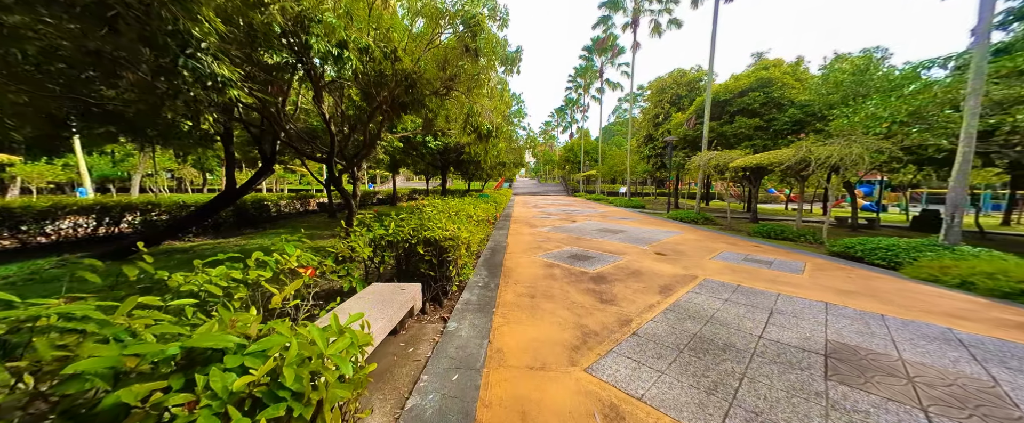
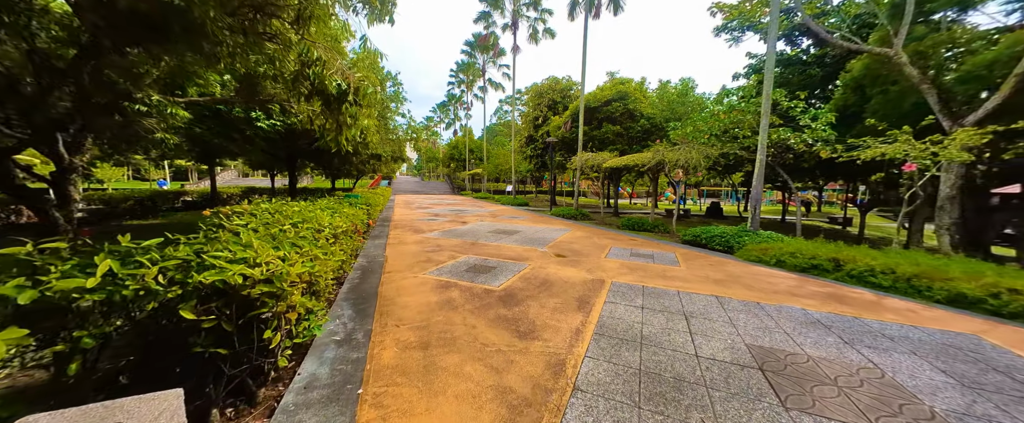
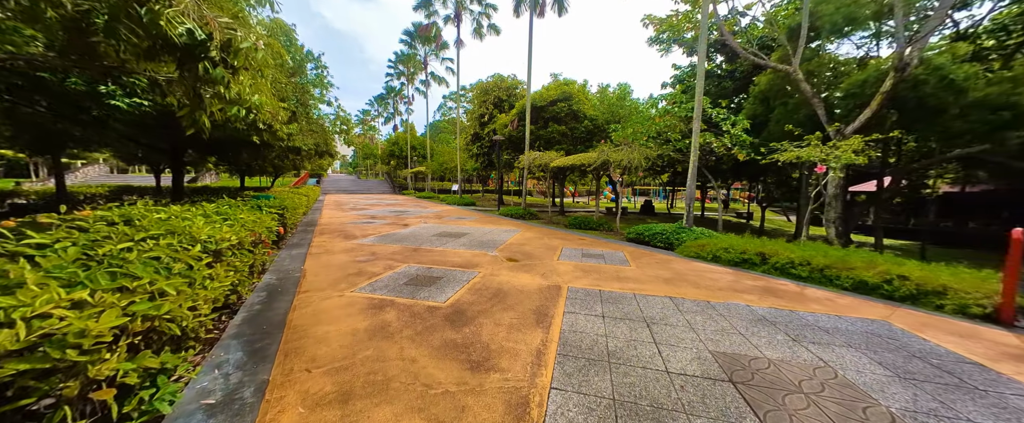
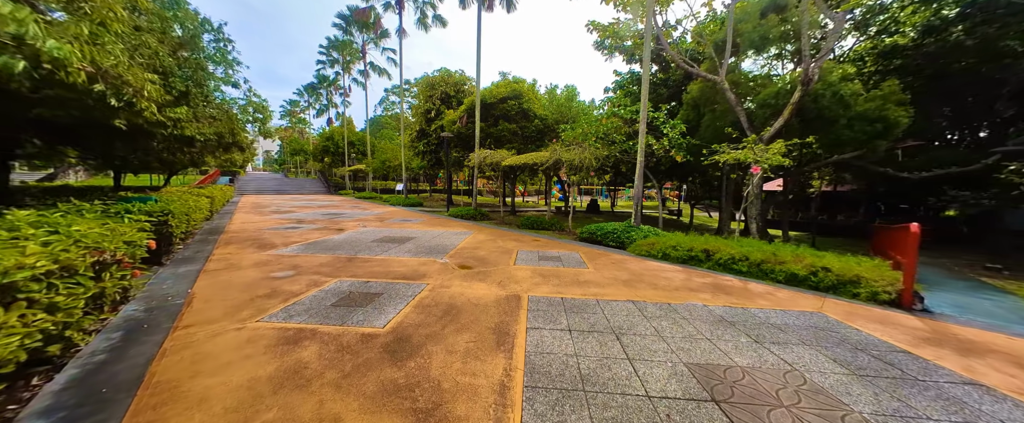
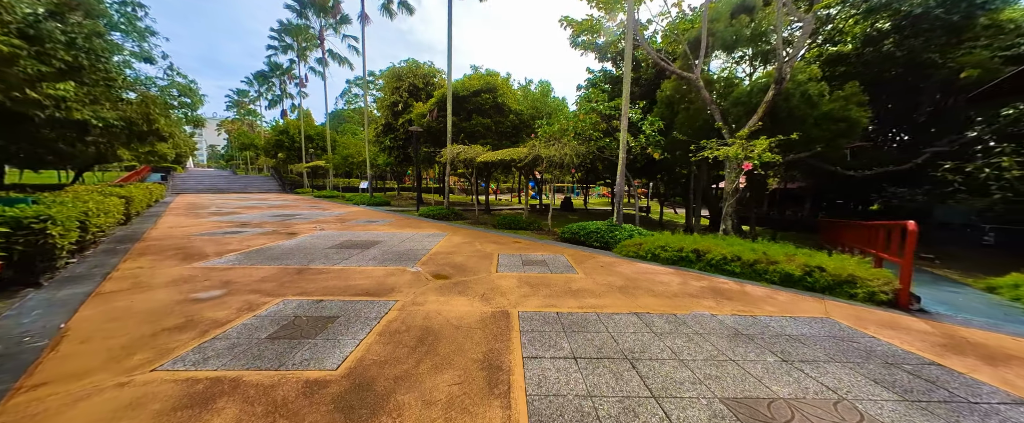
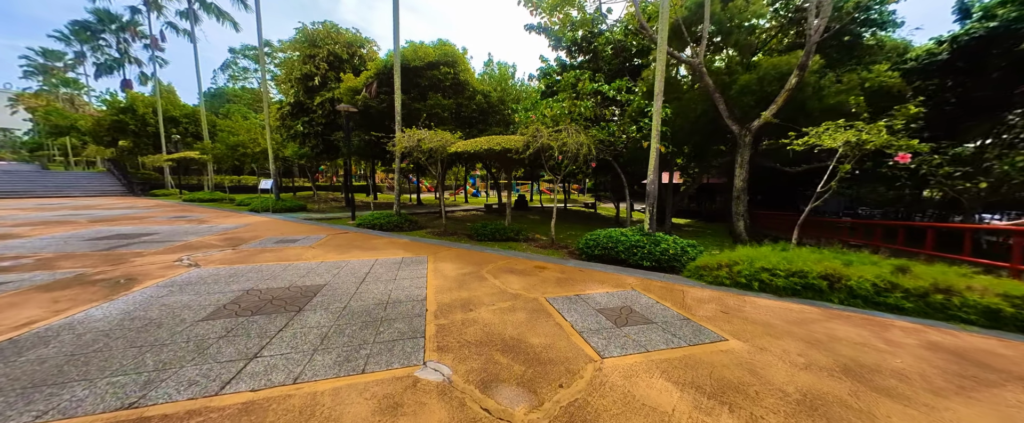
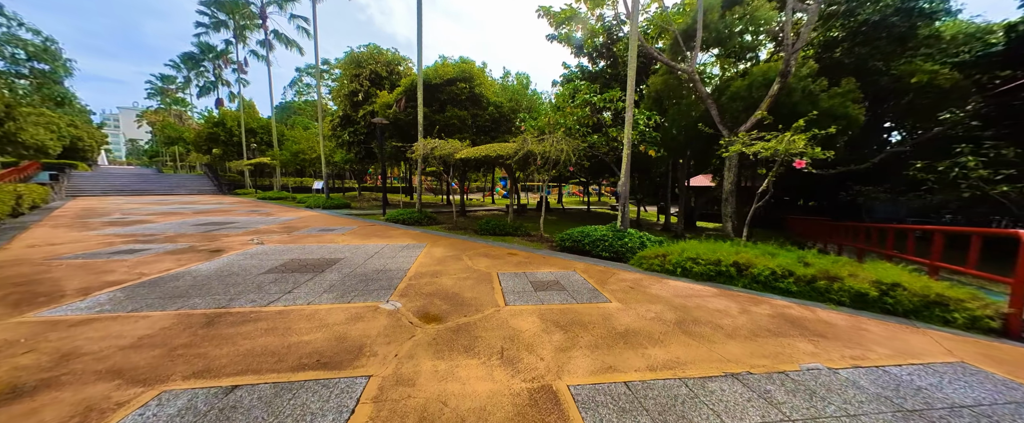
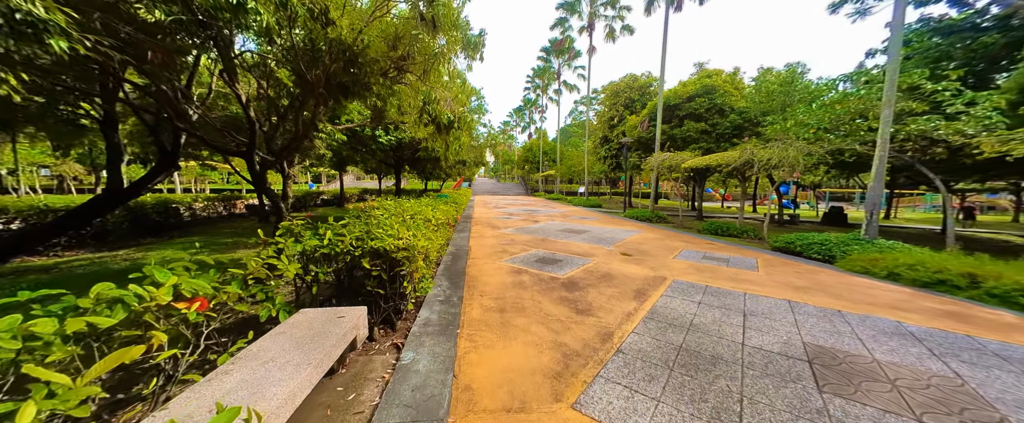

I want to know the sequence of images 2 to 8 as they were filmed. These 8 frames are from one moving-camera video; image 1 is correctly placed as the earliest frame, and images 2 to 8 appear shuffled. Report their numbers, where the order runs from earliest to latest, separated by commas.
8, 2, 3, 4, 5, 7, 6
